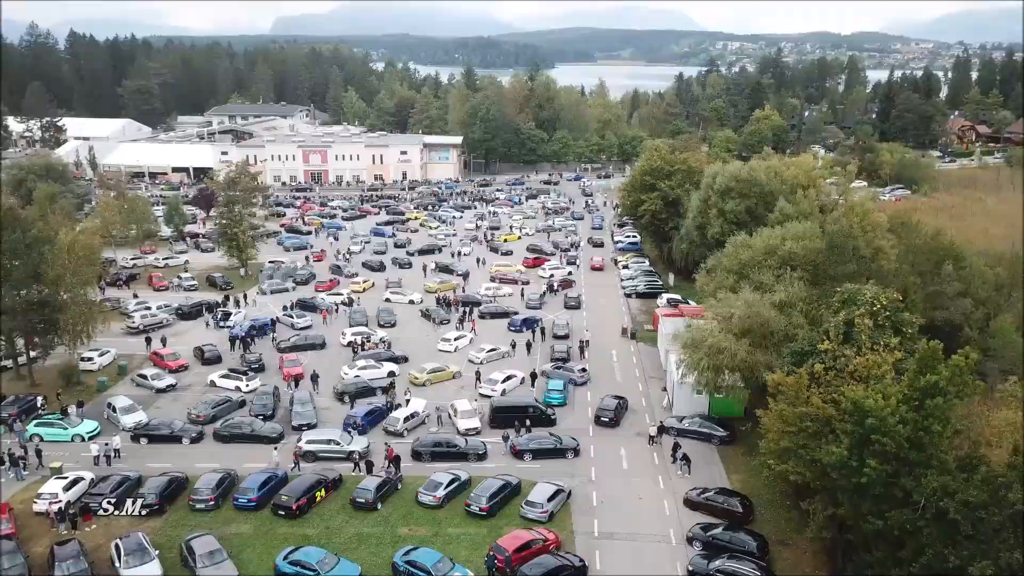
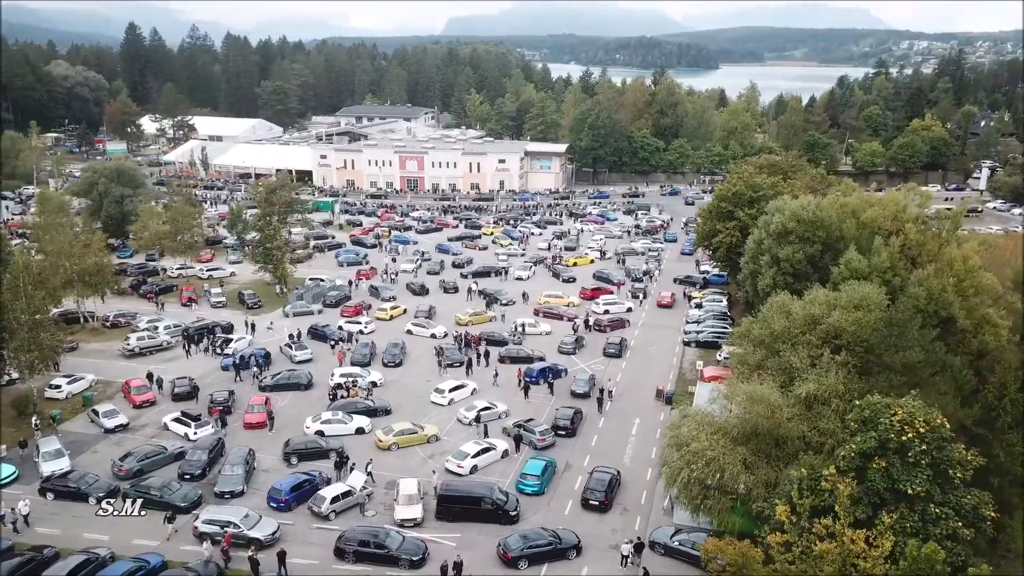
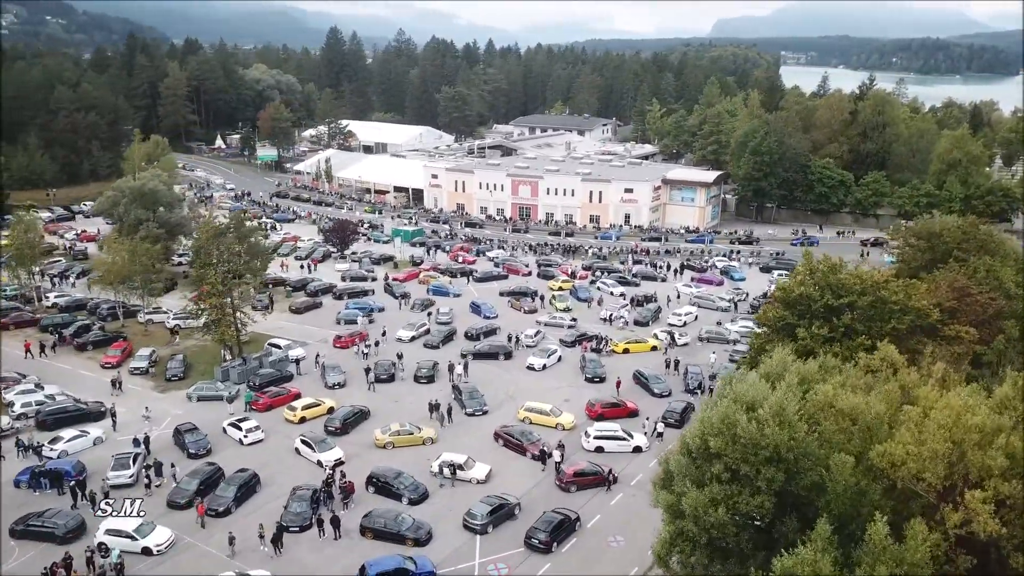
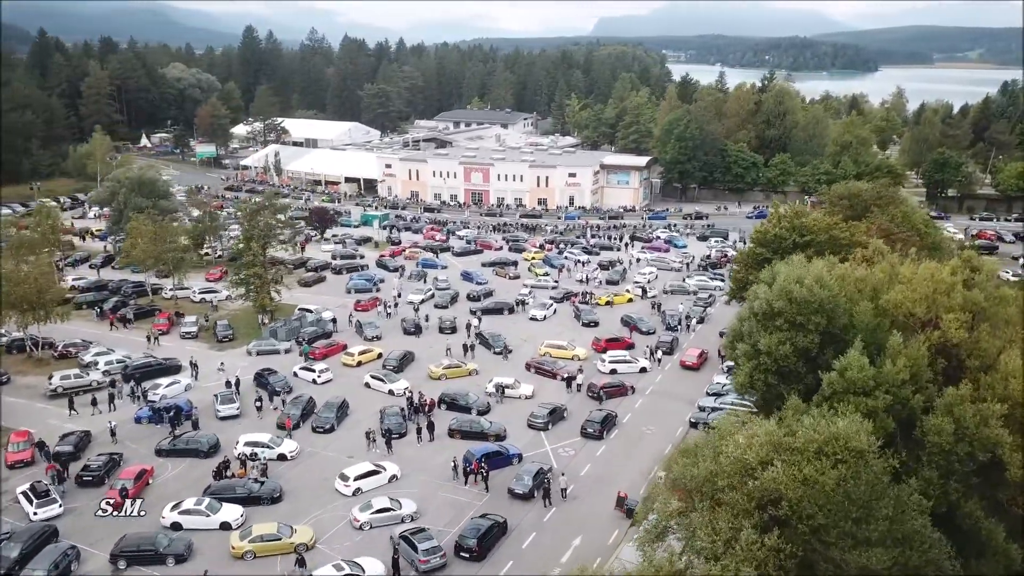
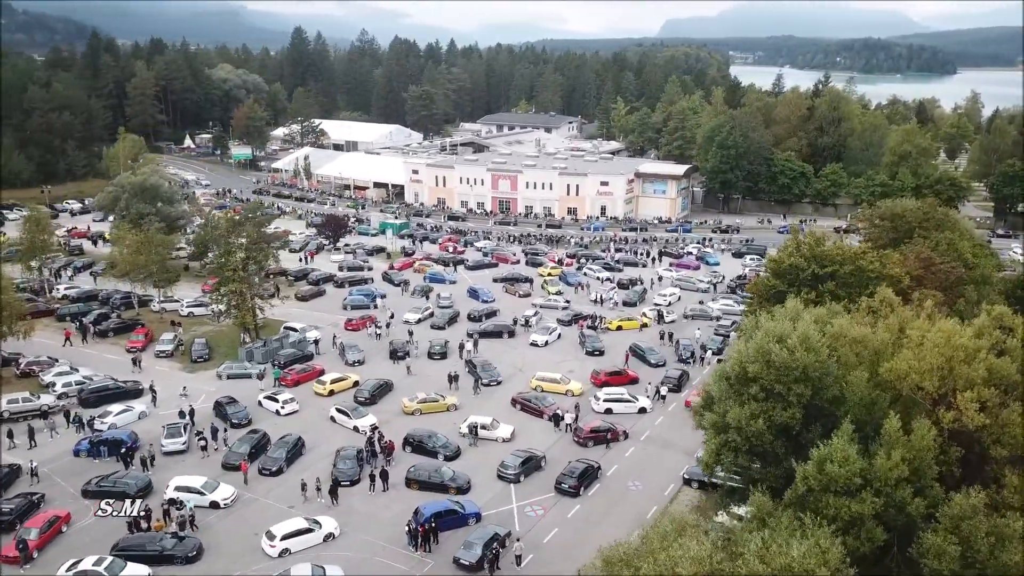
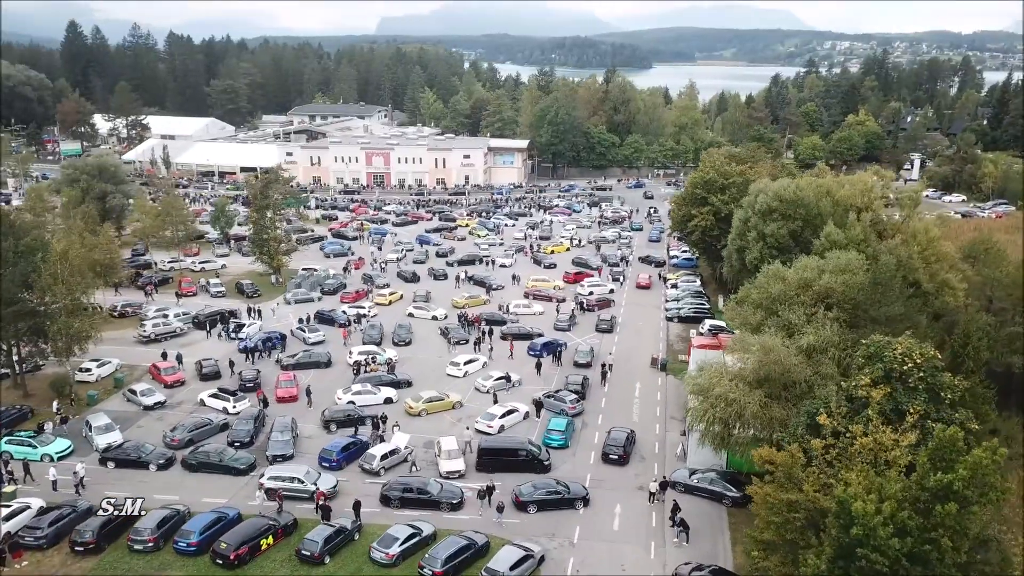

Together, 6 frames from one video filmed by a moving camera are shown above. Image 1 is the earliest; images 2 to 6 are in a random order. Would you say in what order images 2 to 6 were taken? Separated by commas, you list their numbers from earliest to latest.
6, 2, 4, 5, 3
